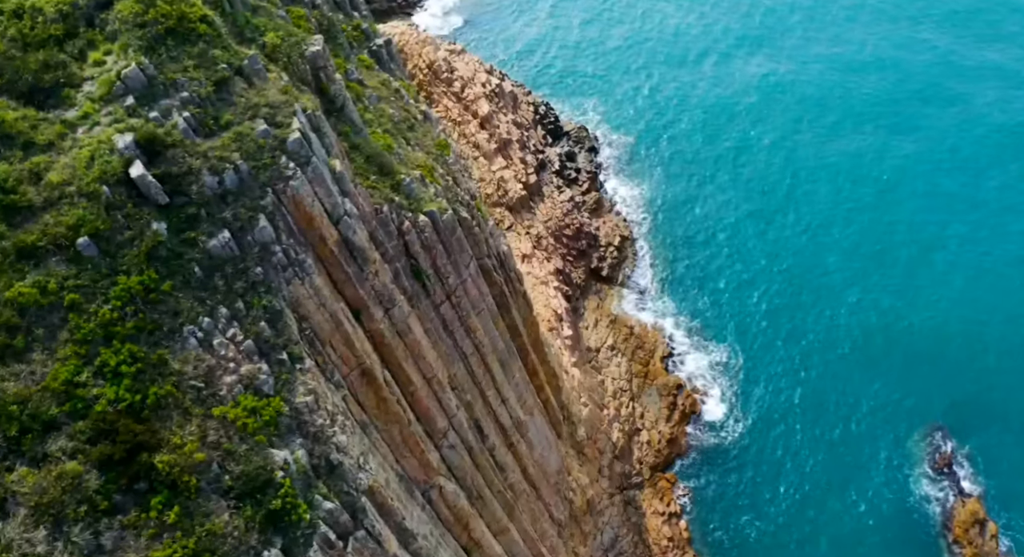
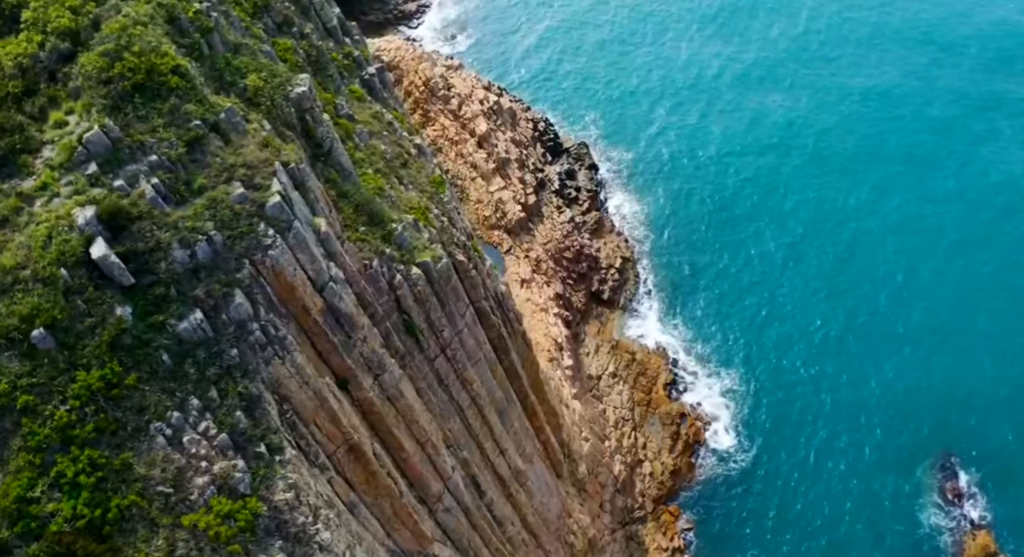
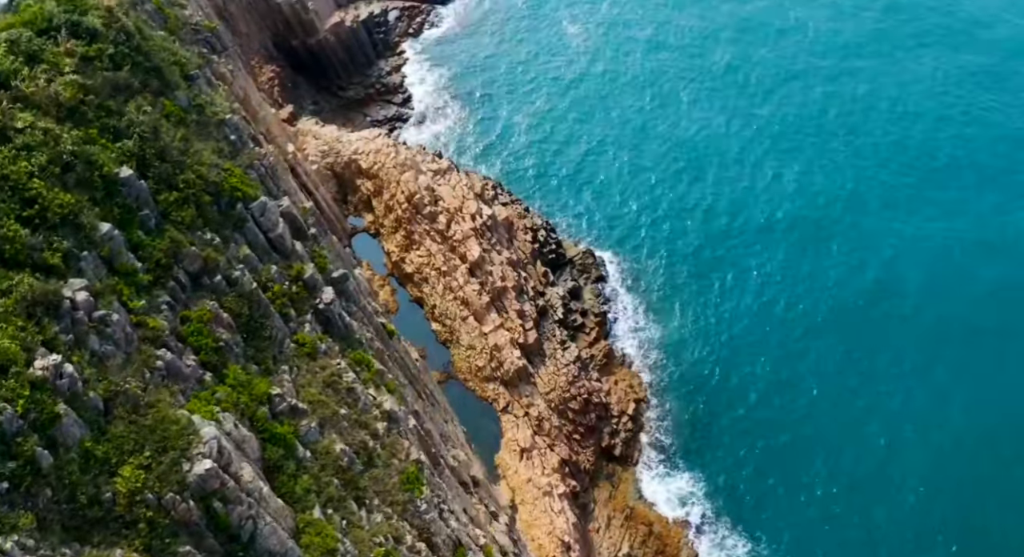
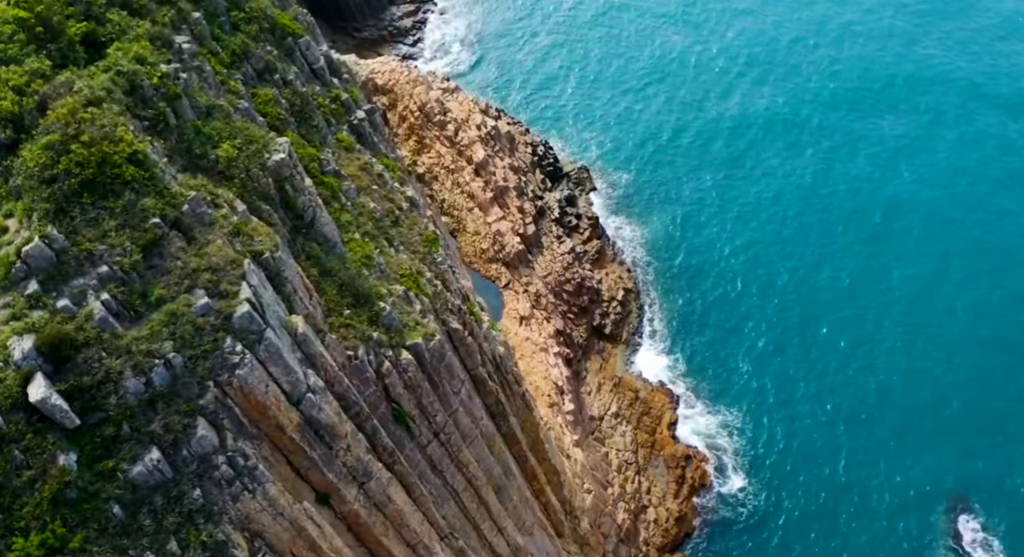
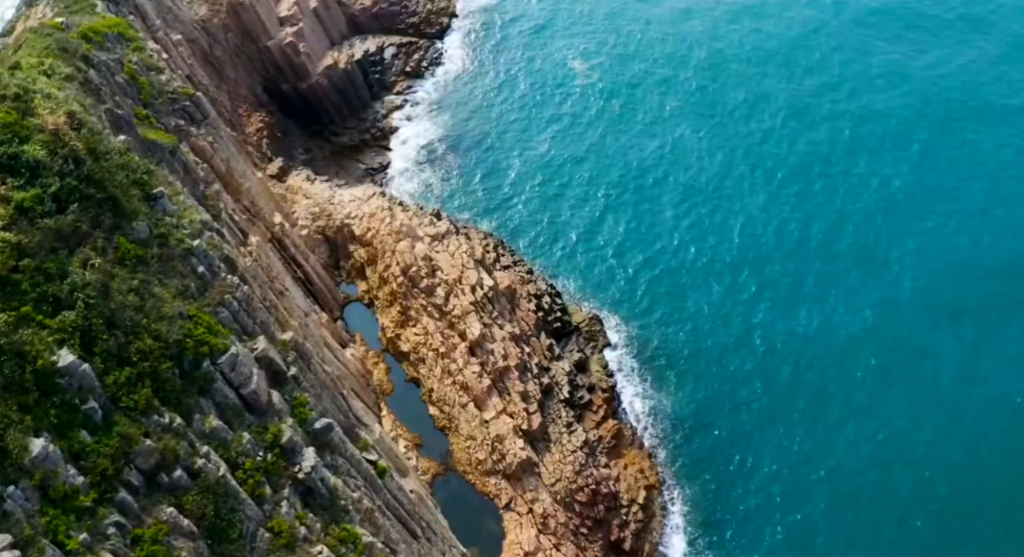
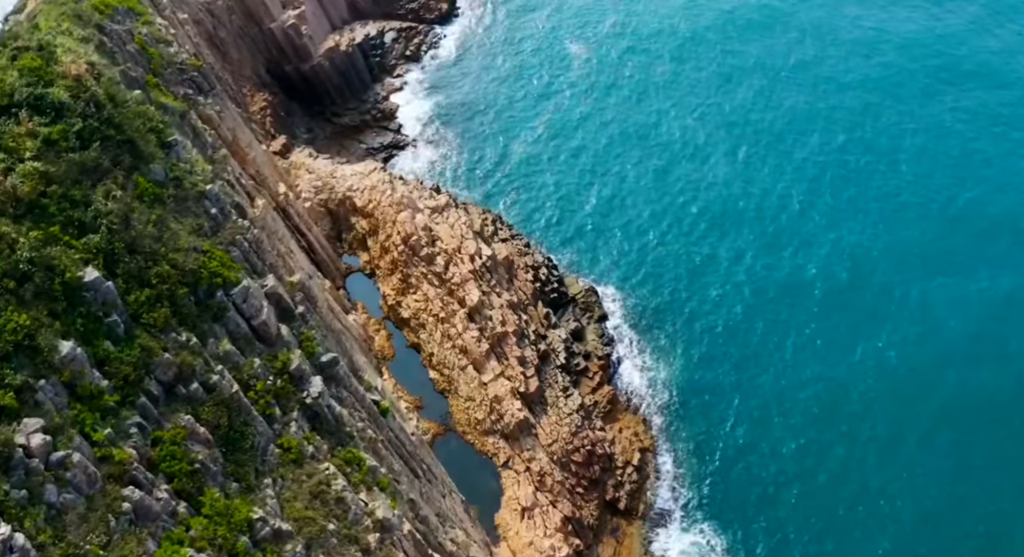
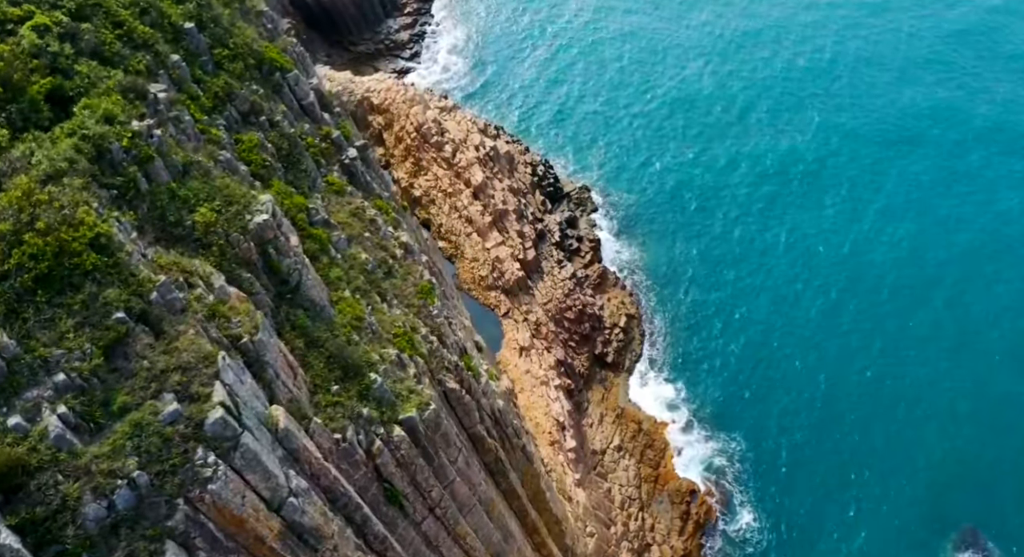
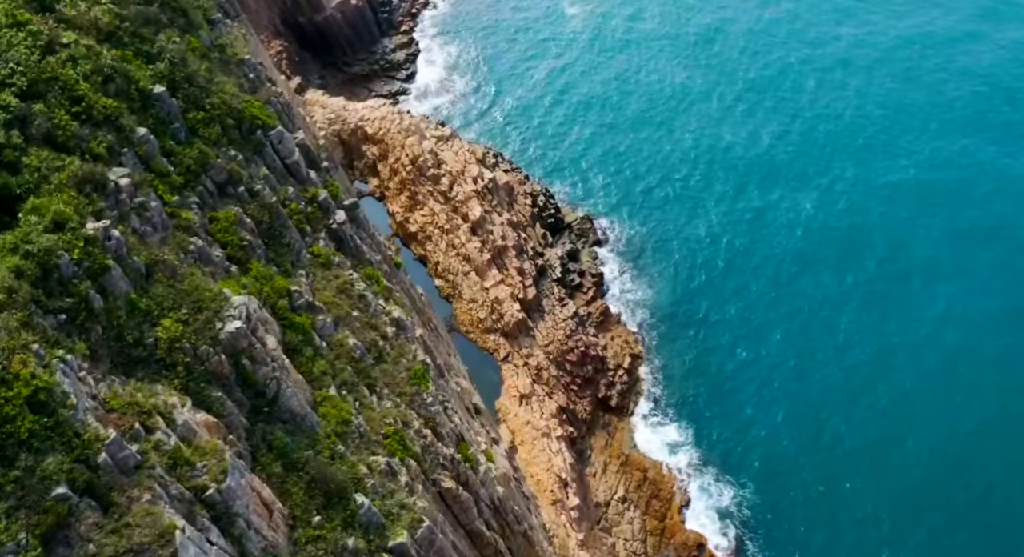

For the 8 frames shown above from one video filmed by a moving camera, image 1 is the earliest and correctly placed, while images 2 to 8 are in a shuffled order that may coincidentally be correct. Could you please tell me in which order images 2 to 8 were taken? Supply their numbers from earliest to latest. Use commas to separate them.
2, 4, 7, 8, 3, 6, 5
